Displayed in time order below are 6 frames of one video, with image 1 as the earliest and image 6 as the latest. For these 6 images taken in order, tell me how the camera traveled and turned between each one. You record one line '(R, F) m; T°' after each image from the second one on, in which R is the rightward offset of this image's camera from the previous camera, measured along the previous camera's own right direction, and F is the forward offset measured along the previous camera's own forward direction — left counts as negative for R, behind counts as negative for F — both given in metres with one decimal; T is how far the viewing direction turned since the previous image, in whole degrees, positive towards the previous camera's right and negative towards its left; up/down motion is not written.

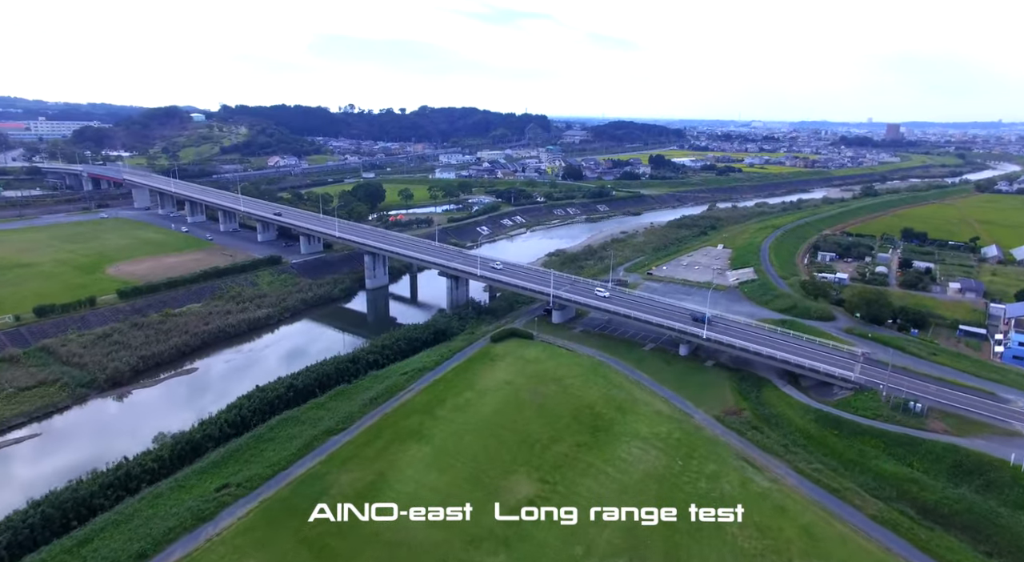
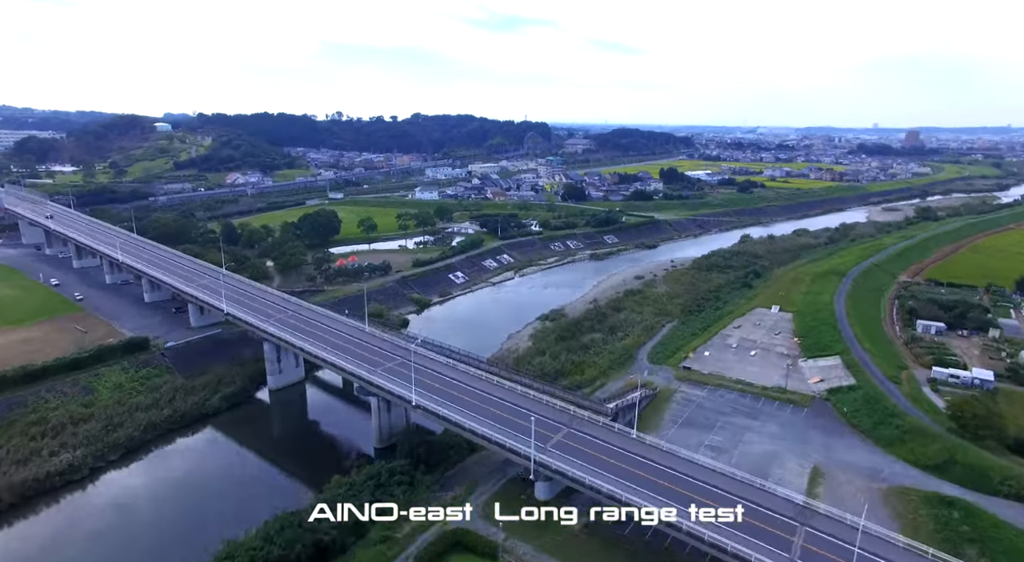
(+1.4, +12.3) m; 0°
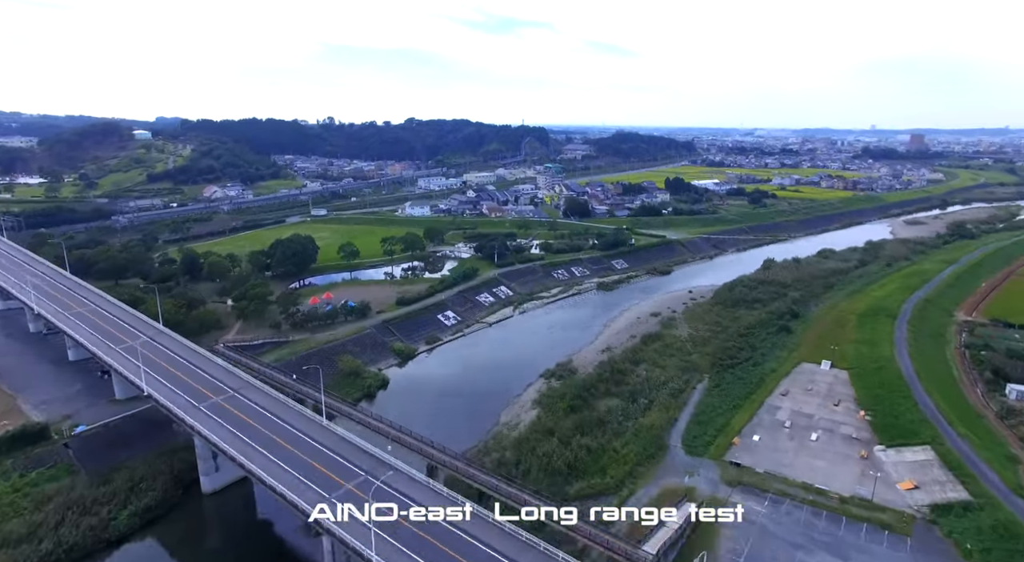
(-0.1, +5.5) m; 0°
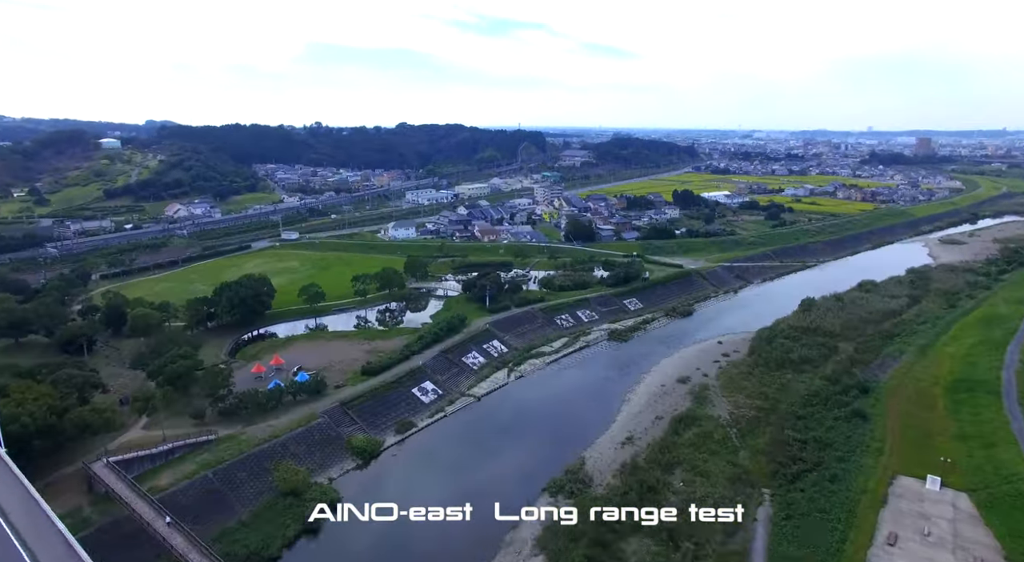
(+0.1, +7.4) m; 0°
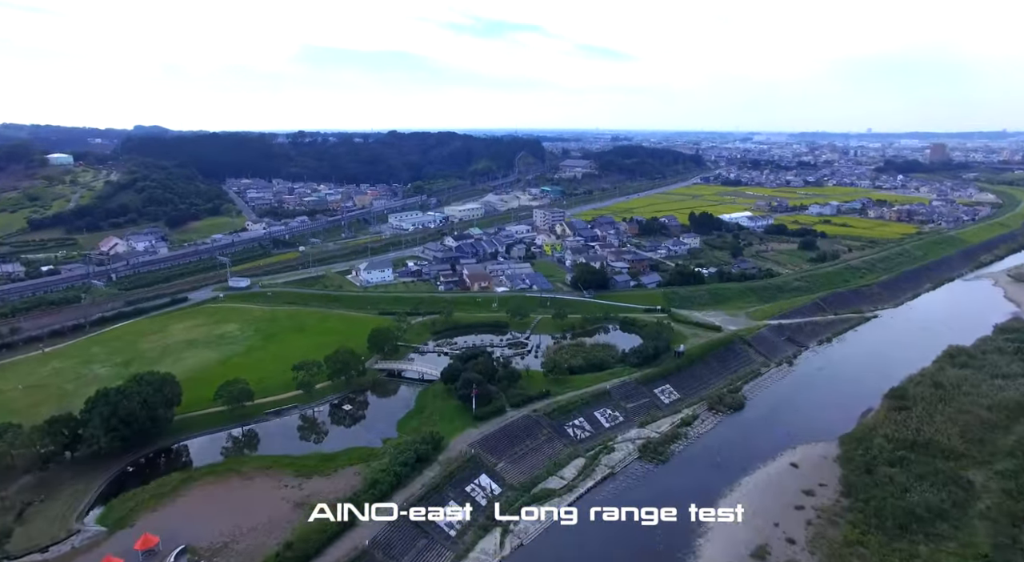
(+0.1, +10.4) m; 0°
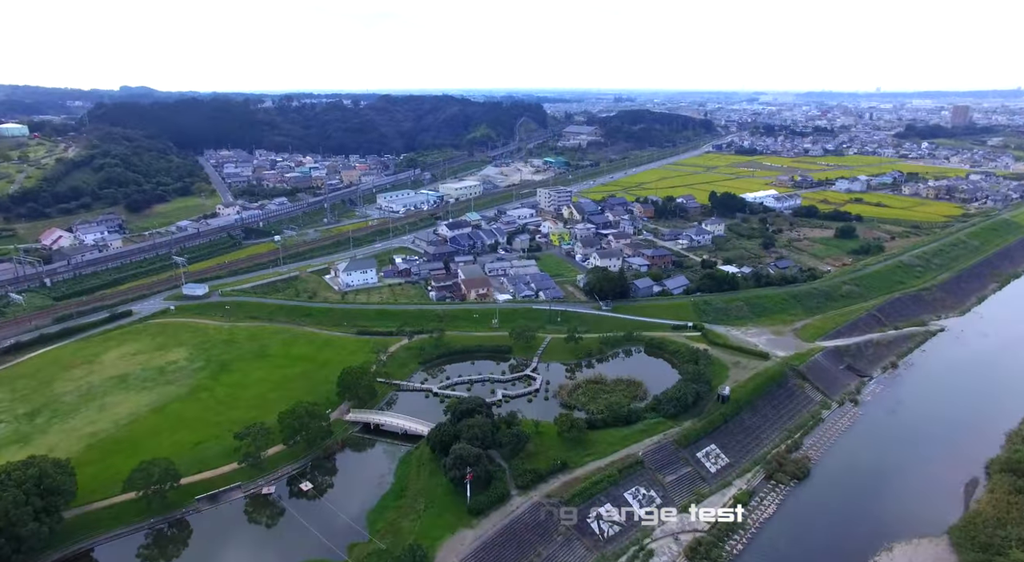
(-0.3, +7.5) m; 0°
